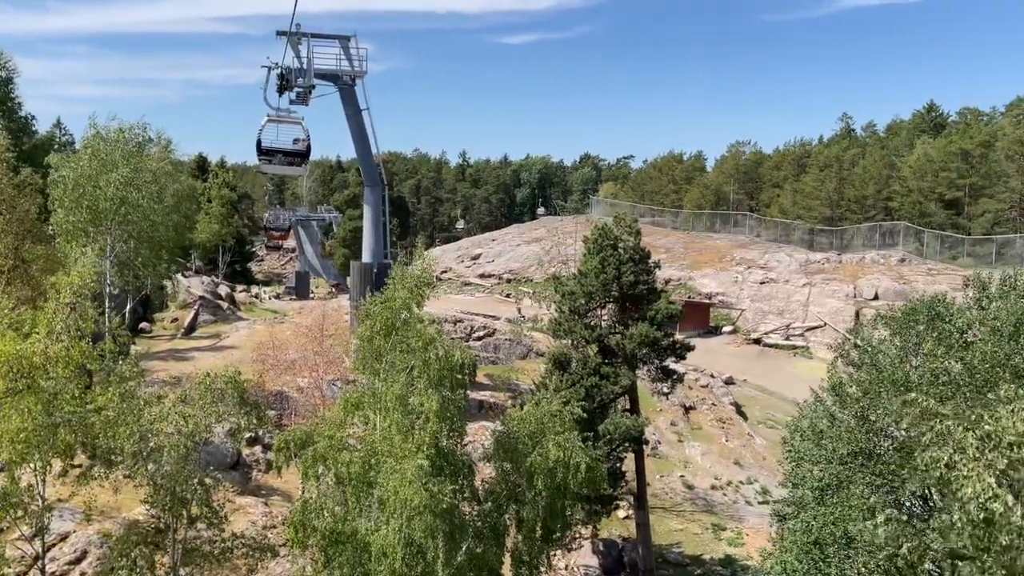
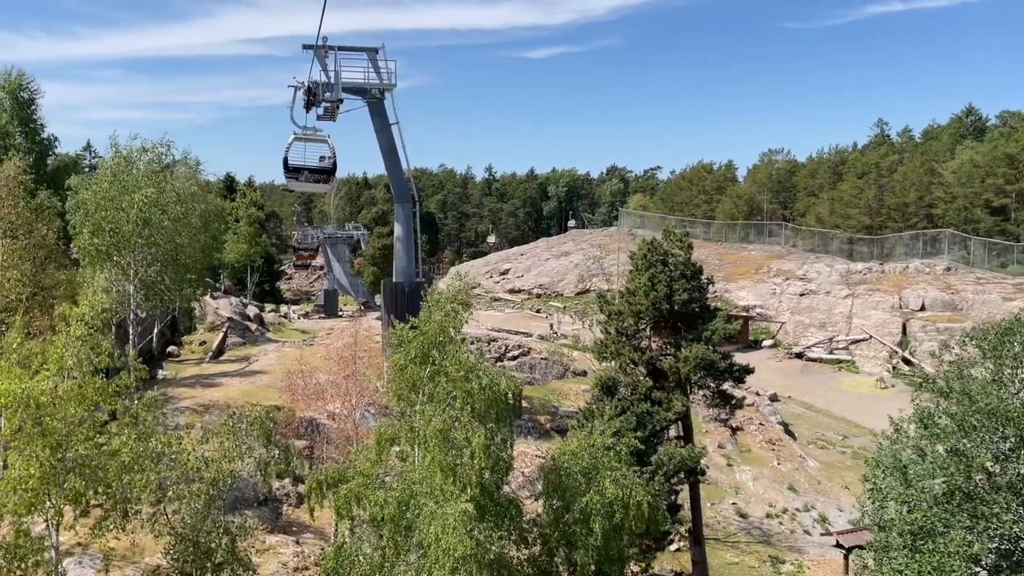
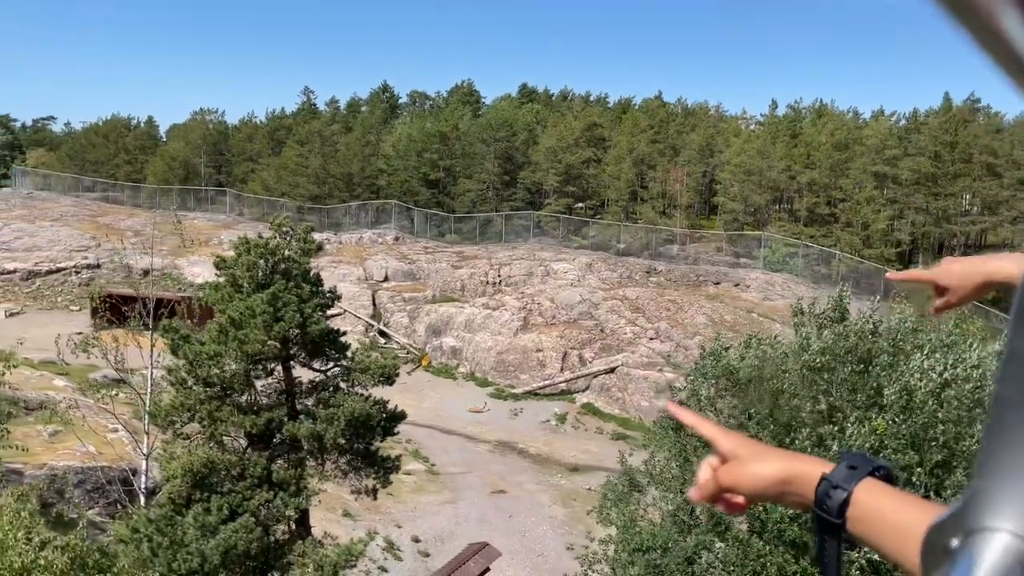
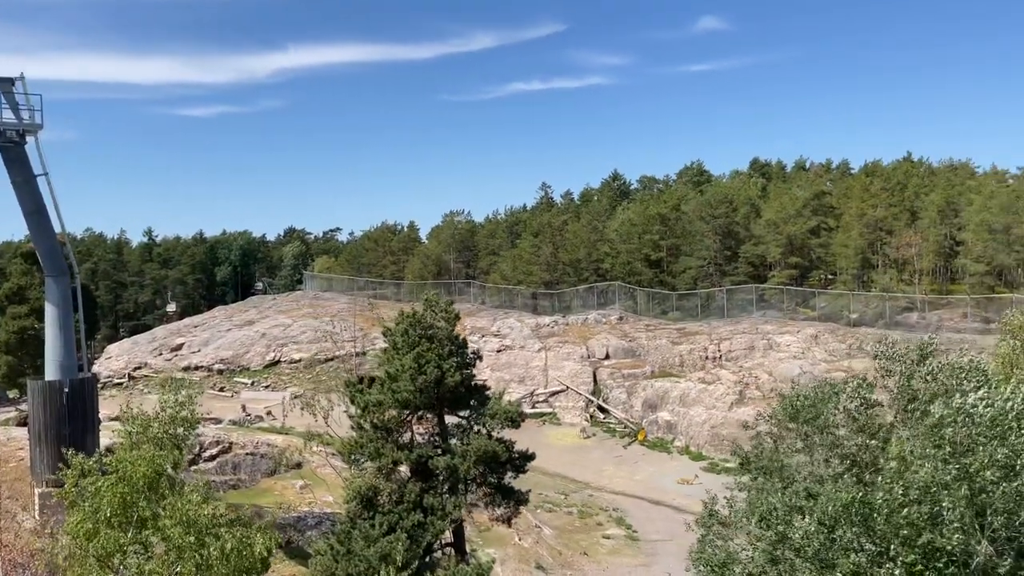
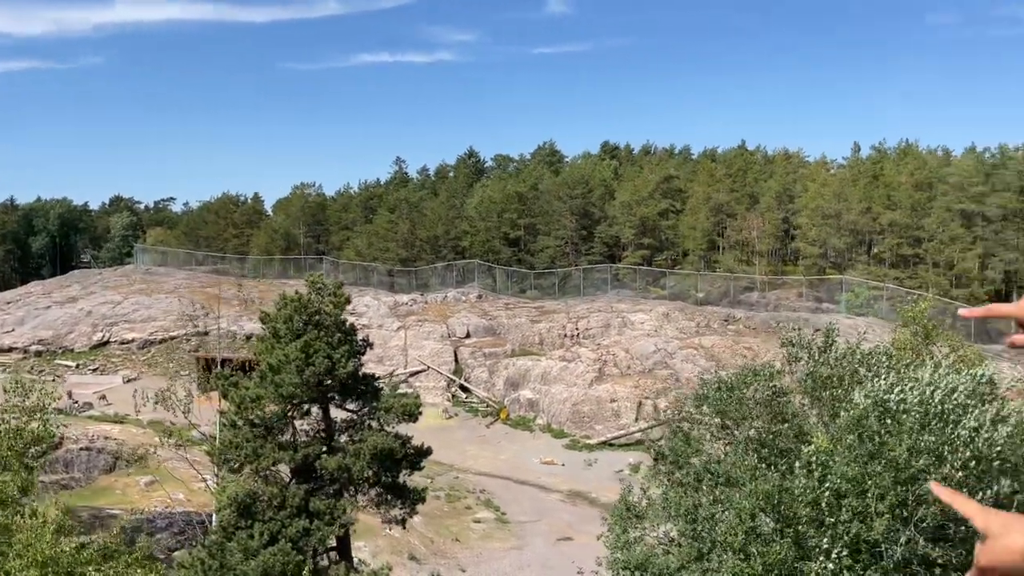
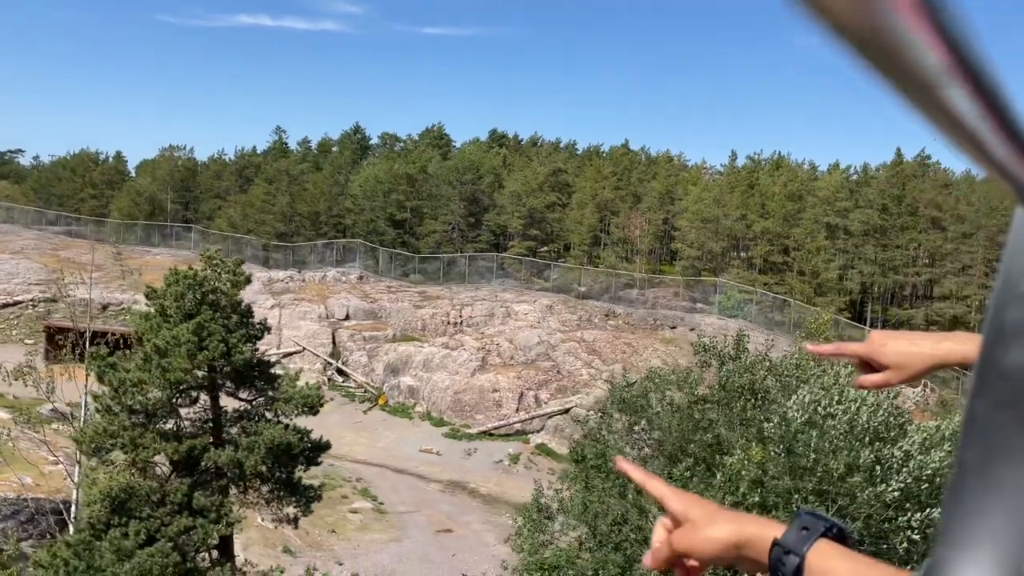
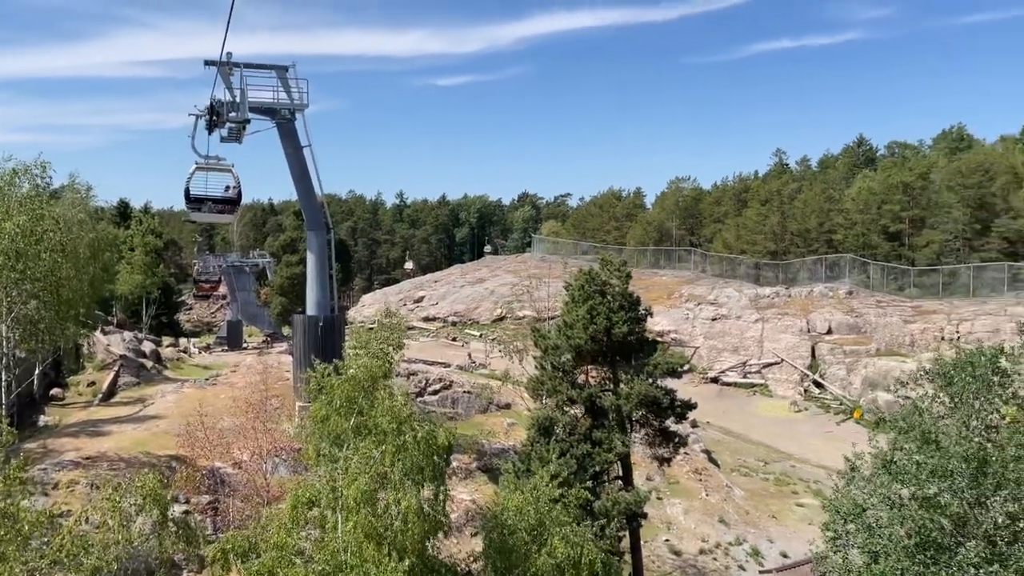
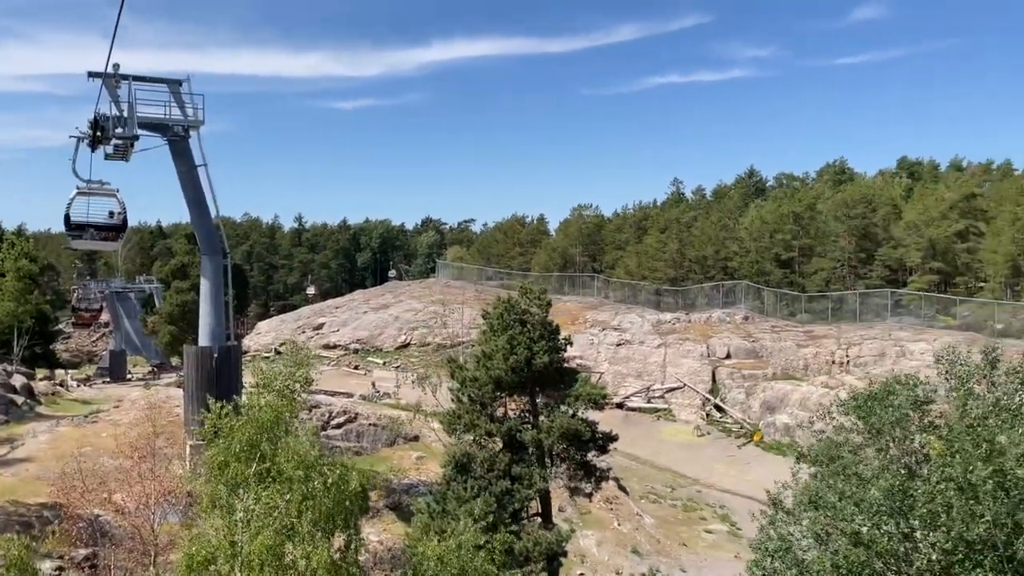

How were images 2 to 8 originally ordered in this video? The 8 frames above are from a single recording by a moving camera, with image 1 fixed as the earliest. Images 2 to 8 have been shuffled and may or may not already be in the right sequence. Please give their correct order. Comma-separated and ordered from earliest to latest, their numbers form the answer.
2, 7, 8, 4, 5, 6, 3
